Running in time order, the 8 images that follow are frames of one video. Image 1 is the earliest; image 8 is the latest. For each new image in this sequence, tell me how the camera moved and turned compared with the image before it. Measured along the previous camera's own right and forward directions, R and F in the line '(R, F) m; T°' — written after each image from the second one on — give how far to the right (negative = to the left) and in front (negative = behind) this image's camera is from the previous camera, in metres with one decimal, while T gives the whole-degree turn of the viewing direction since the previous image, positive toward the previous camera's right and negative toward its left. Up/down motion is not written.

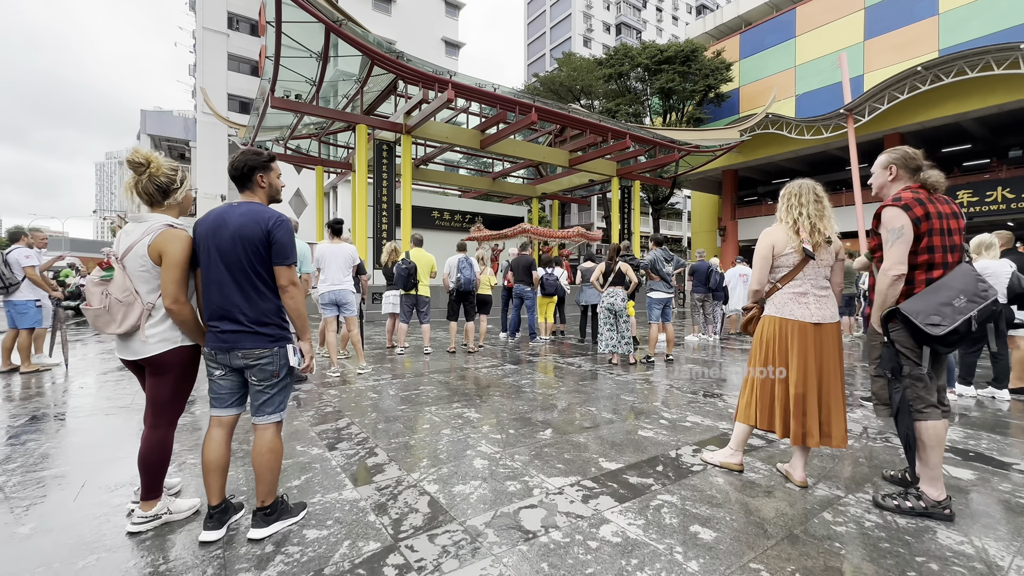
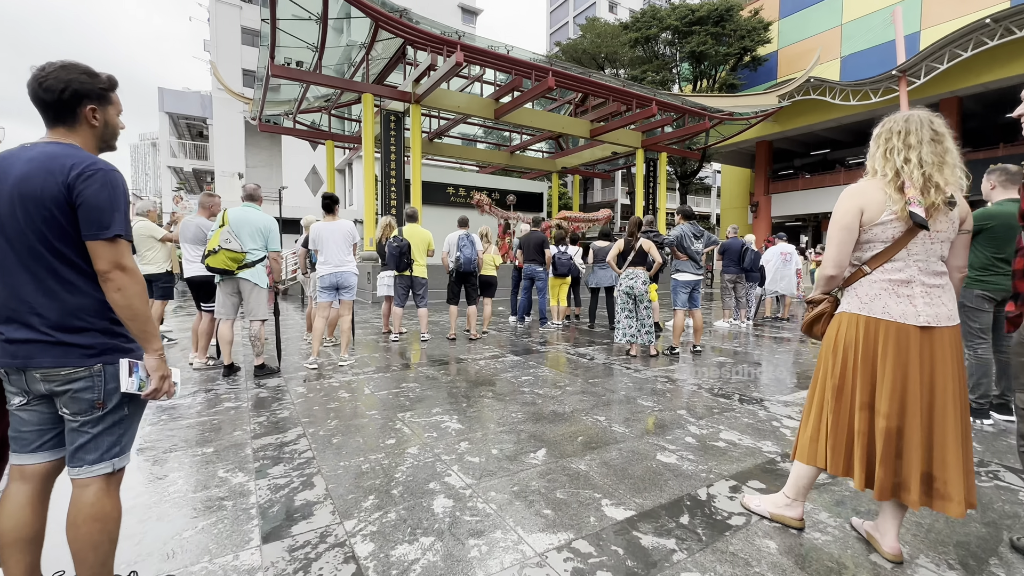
(+0.2, +0.7) m; -3°
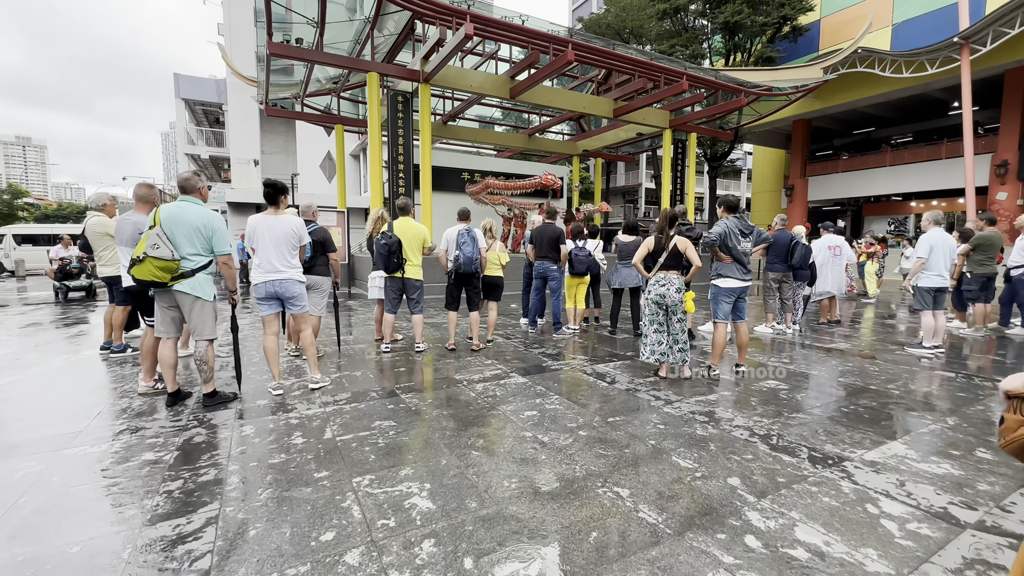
(+0.1, +0.8) m; -3°
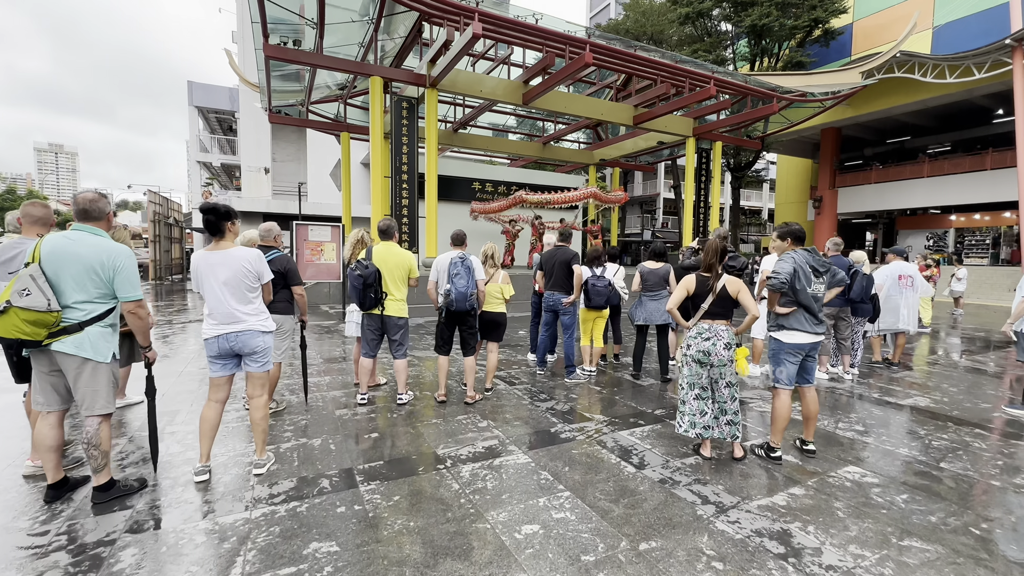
(+0.1, +0.9) m; -2°
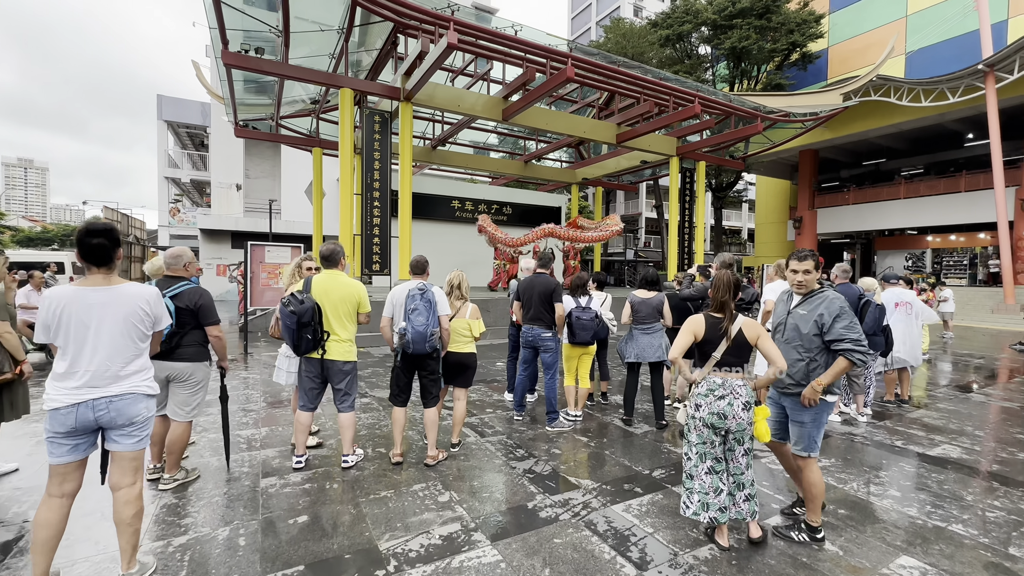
(+0.1, +0.6) m; +2°
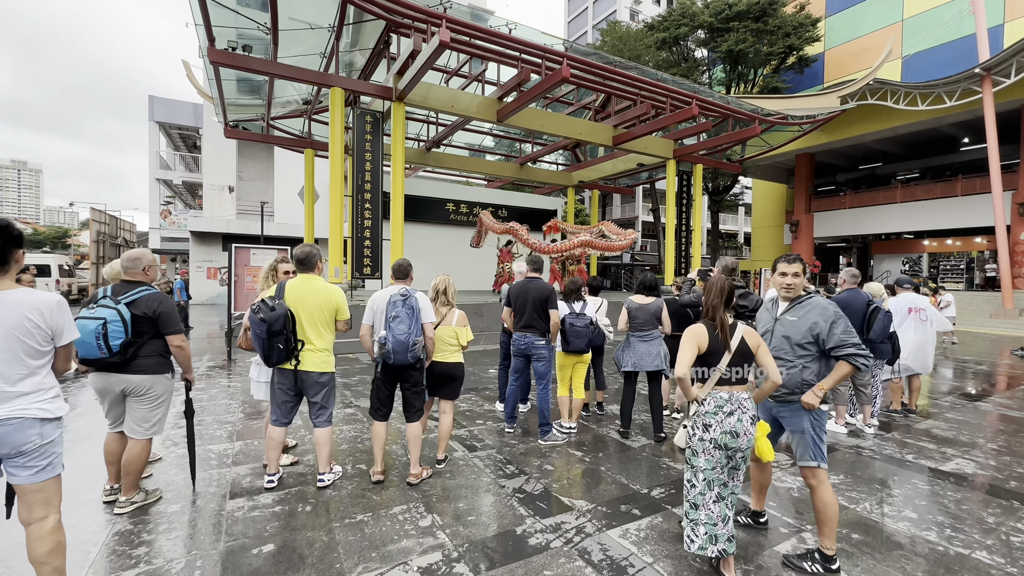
(+0.1, +0.2) m; 0°
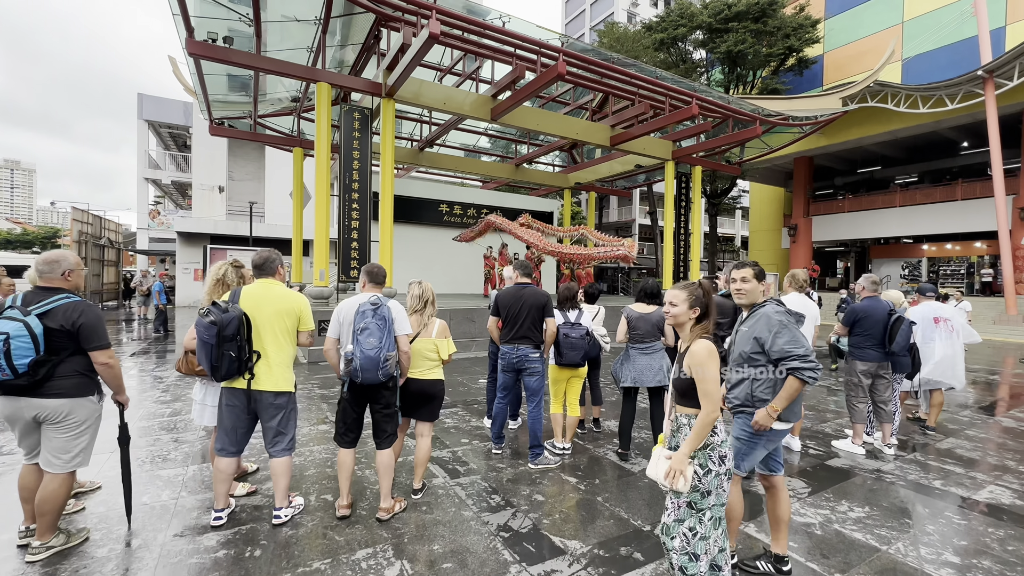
(+0.1, +0.4) m; 0°
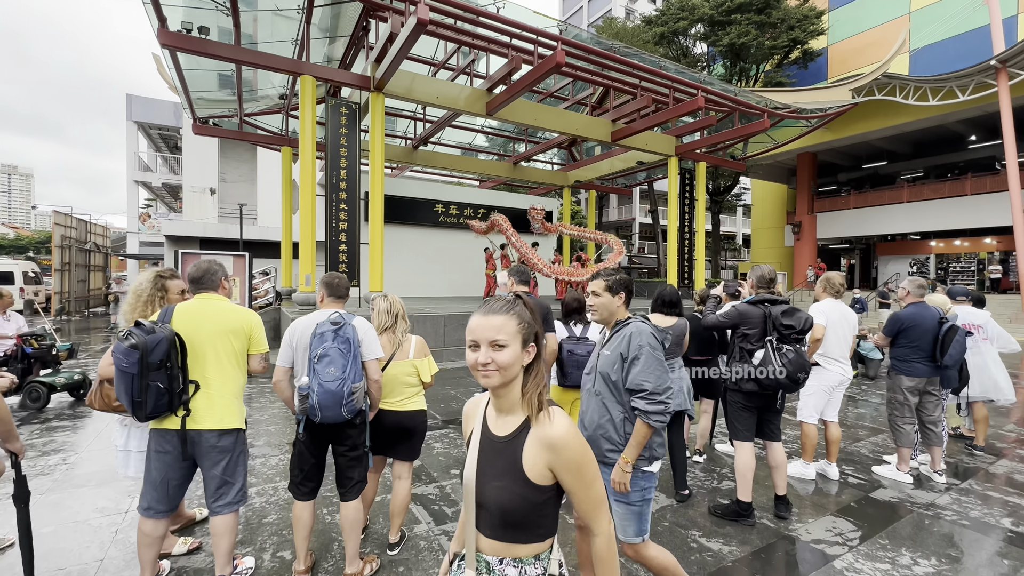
(0.0, +0.5) m; 0°
